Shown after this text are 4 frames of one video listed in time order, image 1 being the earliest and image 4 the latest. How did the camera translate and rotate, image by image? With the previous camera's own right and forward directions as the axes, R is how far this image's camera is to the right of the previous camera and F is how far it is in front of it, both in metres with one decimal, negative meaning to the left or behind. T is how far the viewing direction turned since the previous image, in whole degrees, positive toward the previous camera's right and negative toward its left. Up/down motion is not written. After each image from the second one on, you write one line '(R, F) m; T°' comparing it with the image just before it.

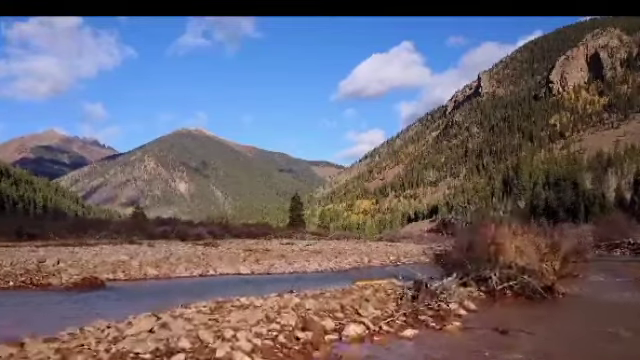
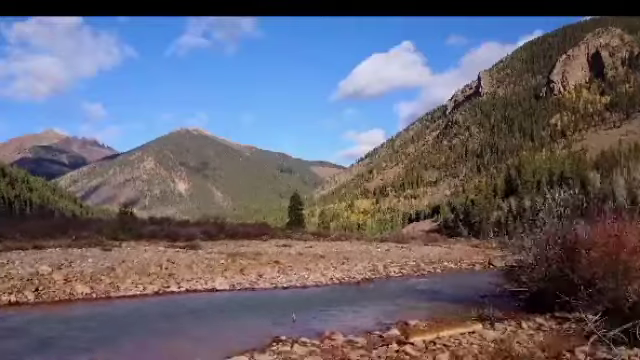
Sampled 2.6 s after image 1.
(0.0, +1.7) m; 0°
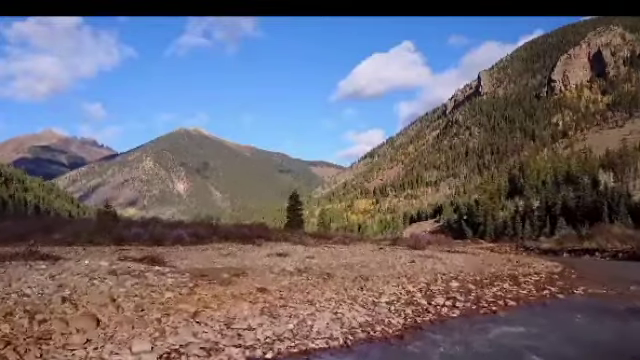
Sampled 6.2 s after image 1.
(-0.1, +2.2) m; 0°
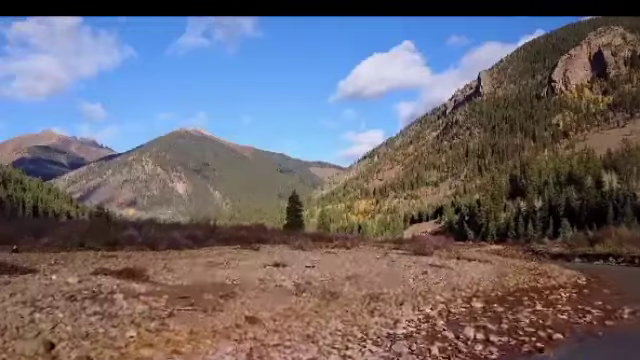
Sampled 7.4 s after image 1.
(0.0, +0.8) m; 0°
